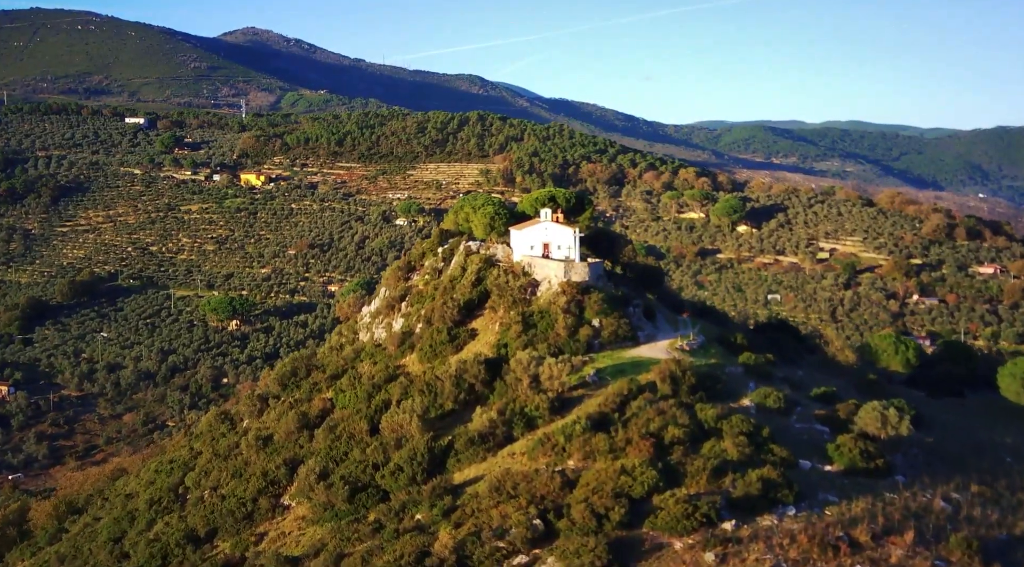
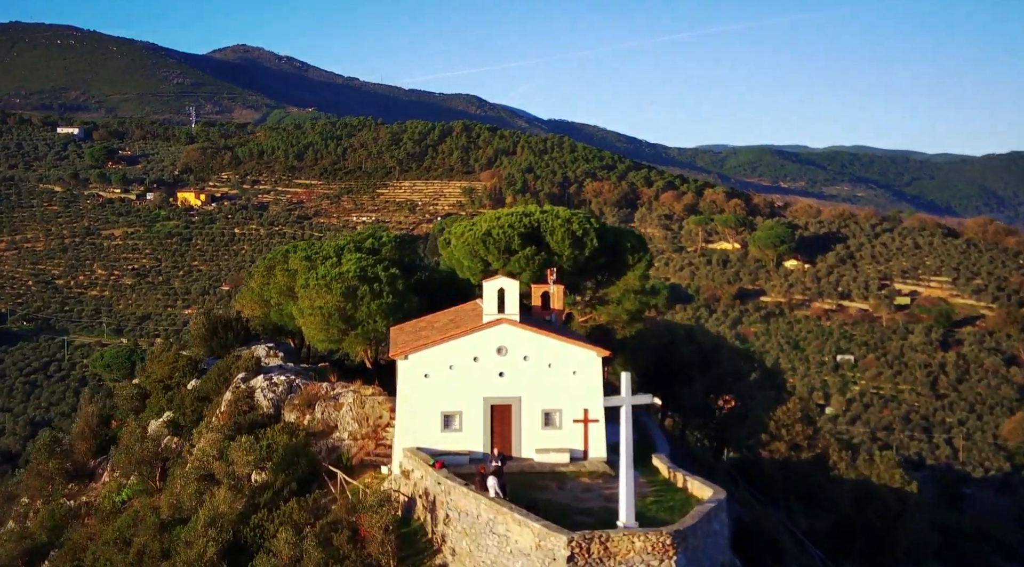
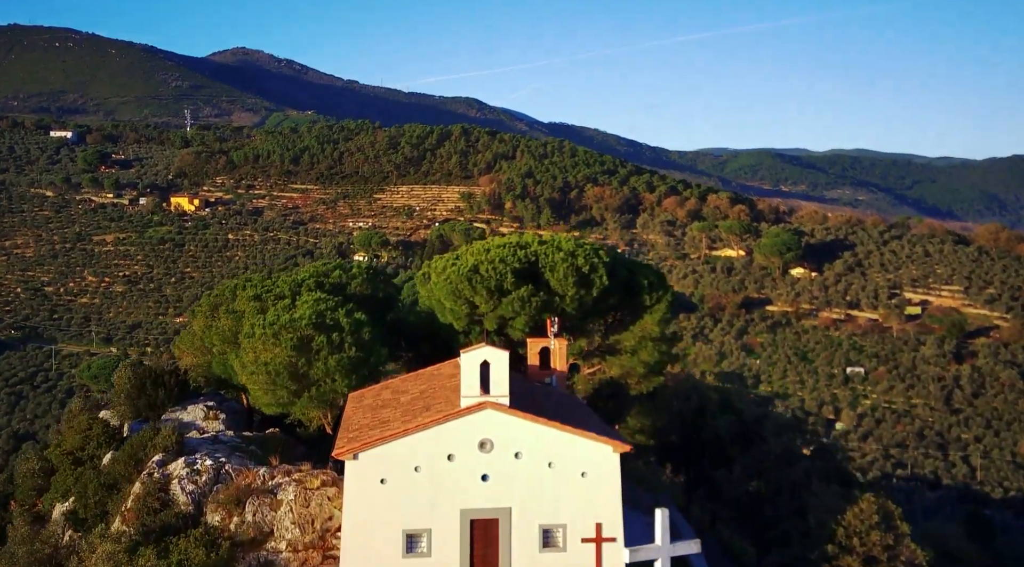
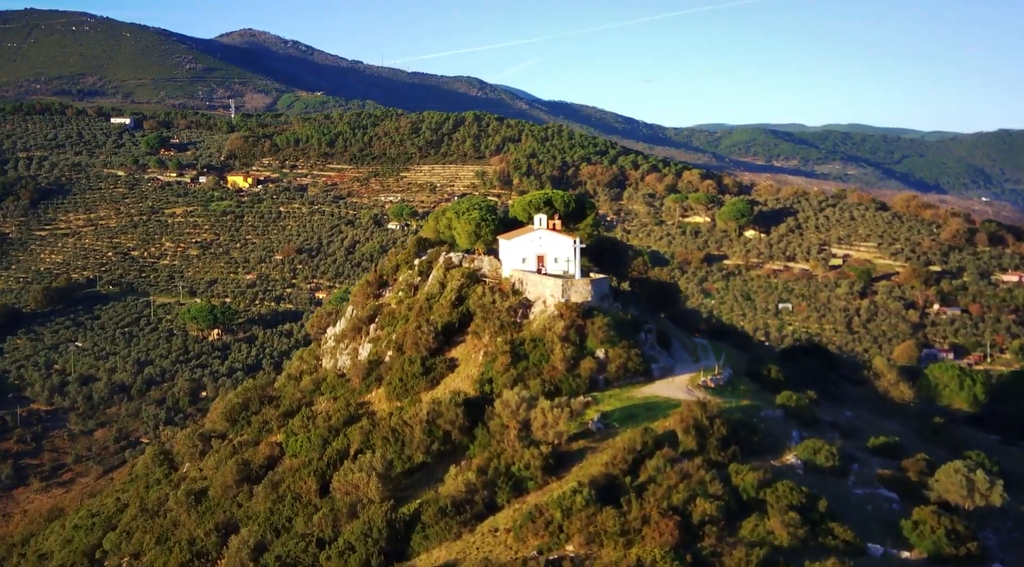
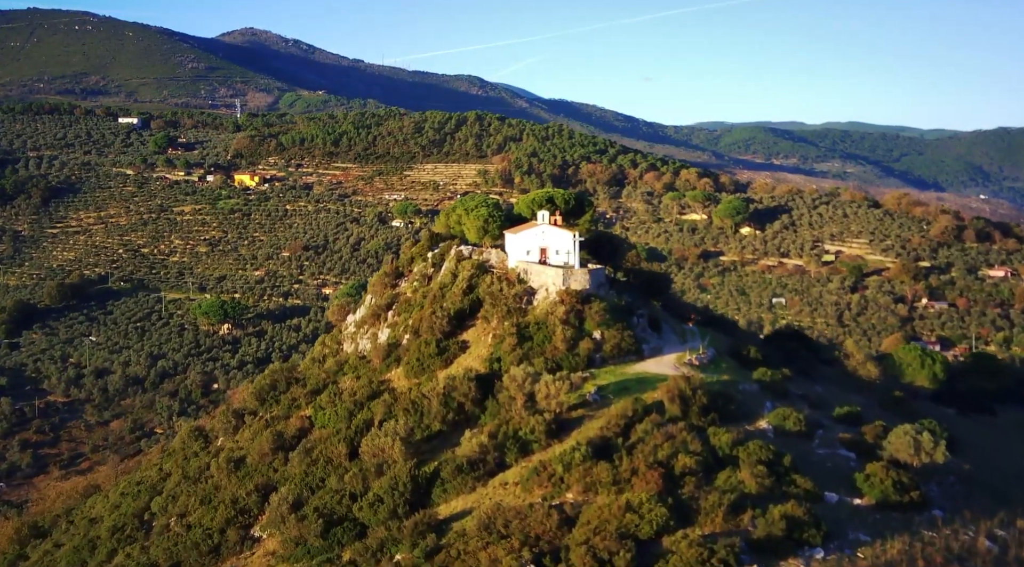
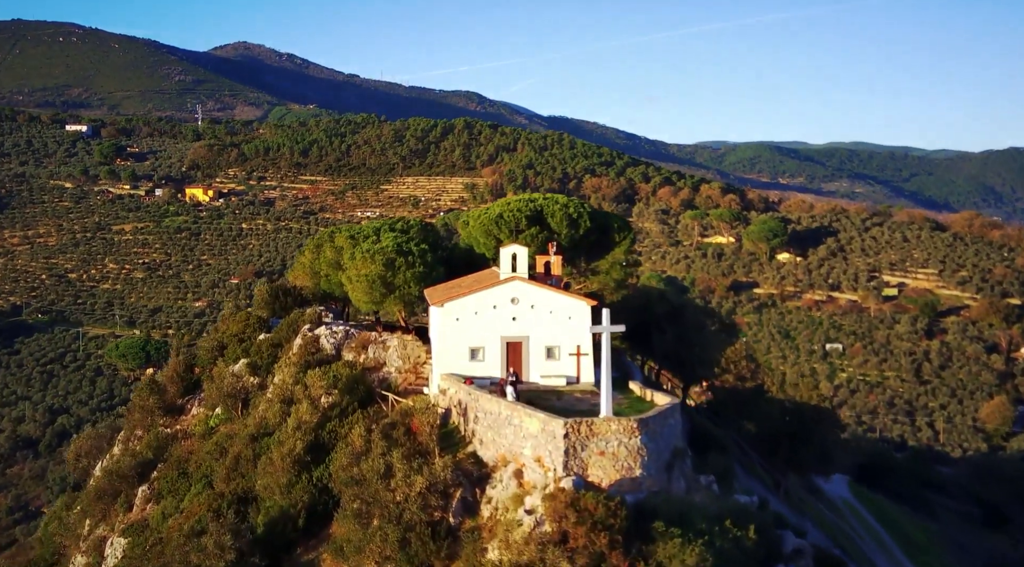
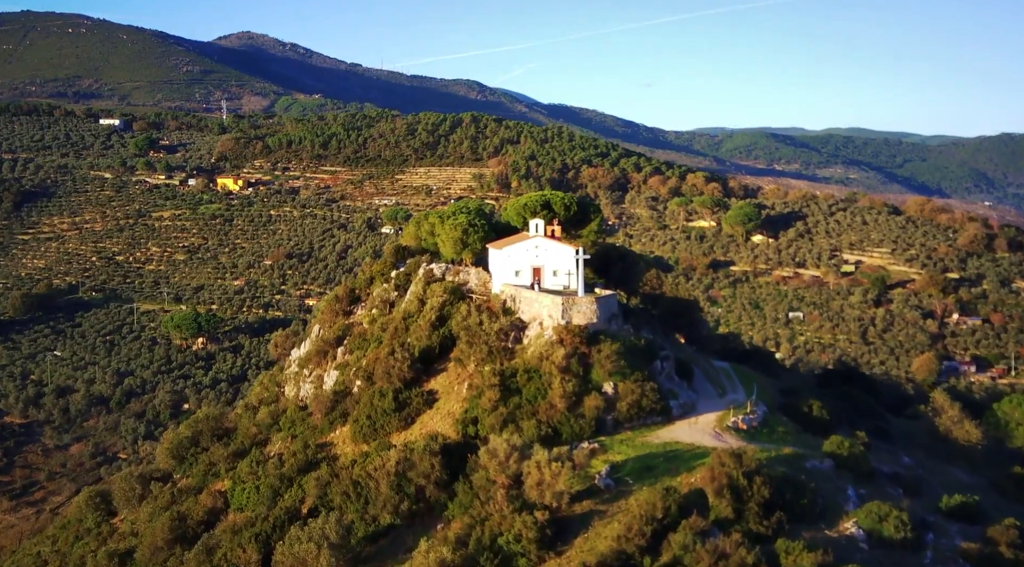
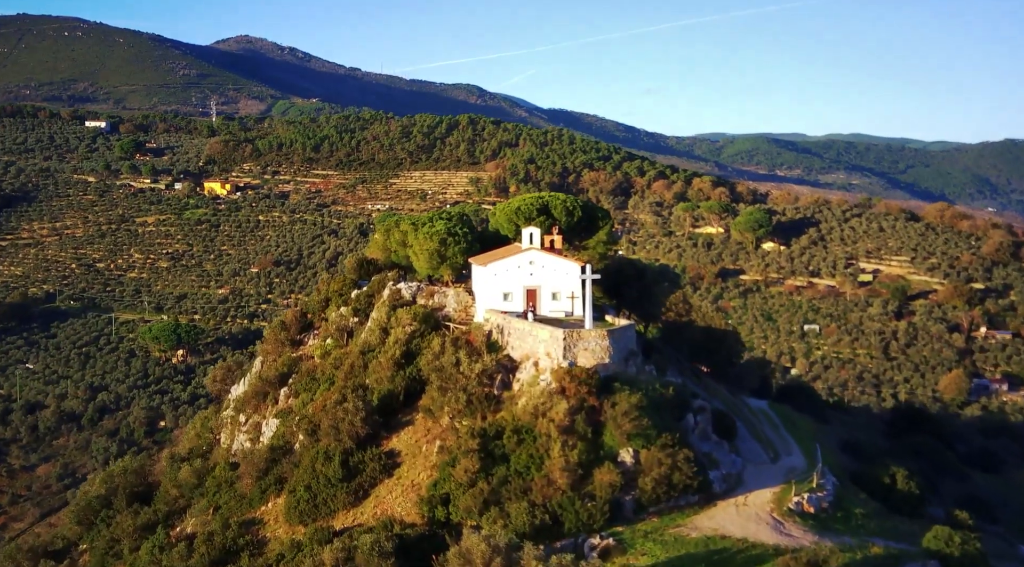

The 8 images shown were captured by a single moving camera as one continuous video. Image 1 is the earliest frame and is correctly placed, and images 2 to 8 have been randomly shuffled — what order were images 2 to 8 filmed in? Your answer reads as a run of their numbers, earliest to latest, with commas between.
5, 4, 7, 8, 6, 2, 3
